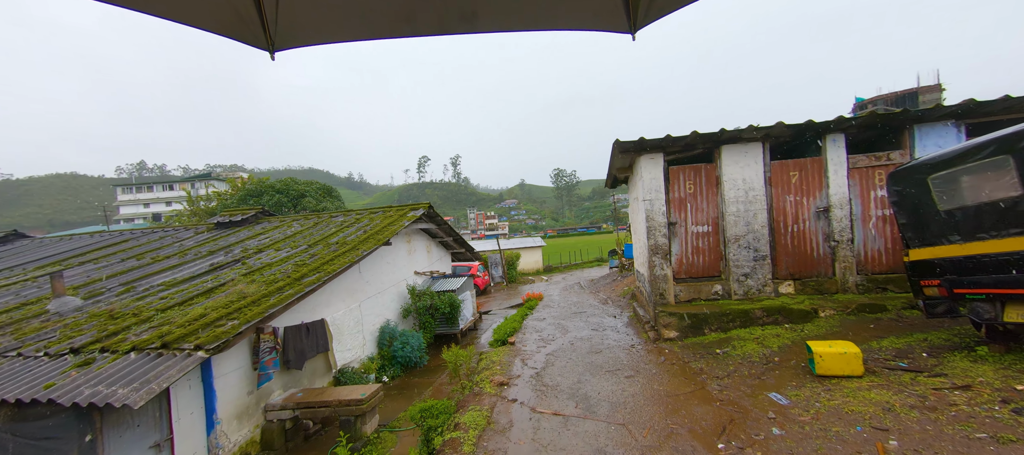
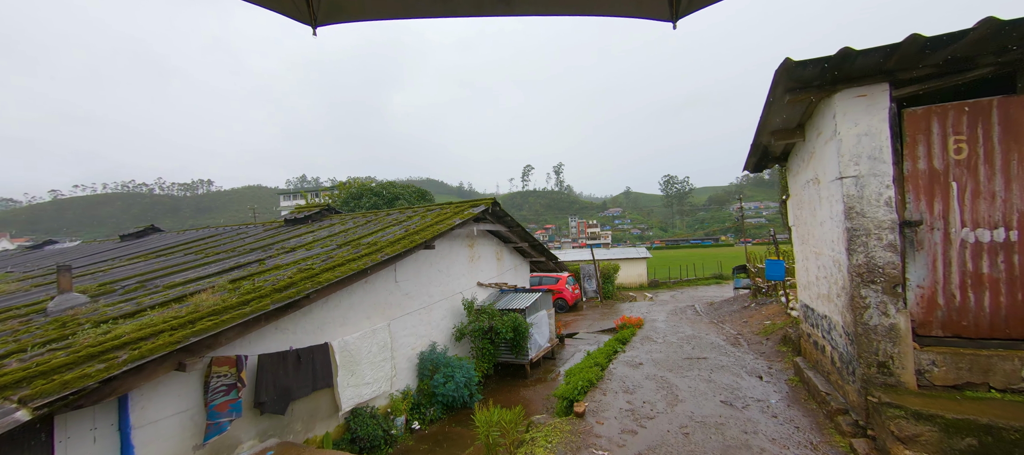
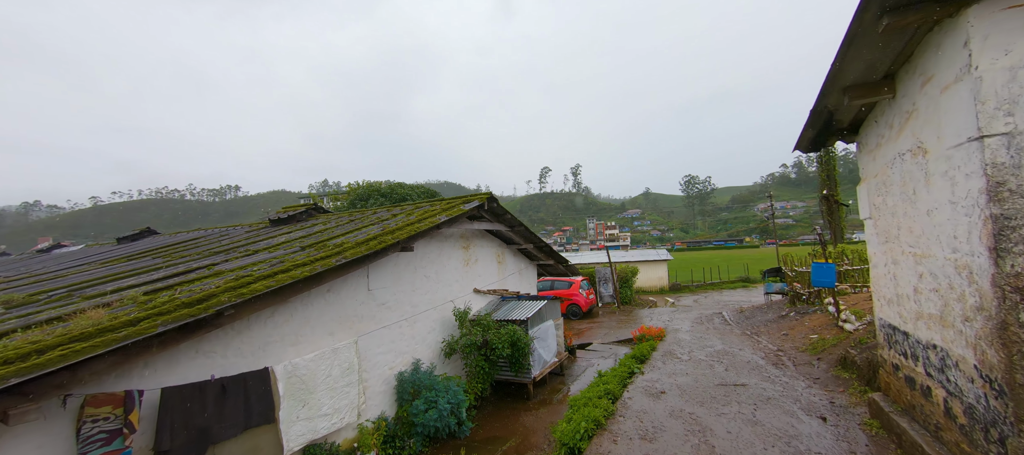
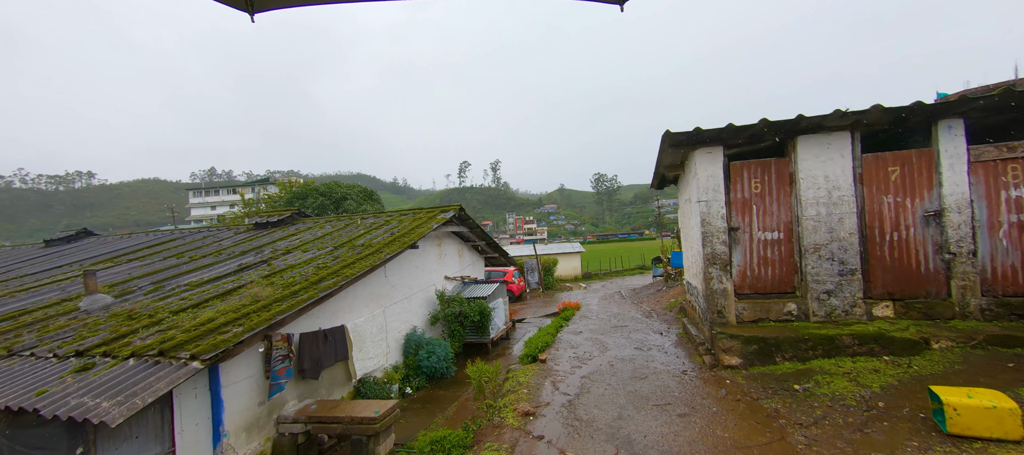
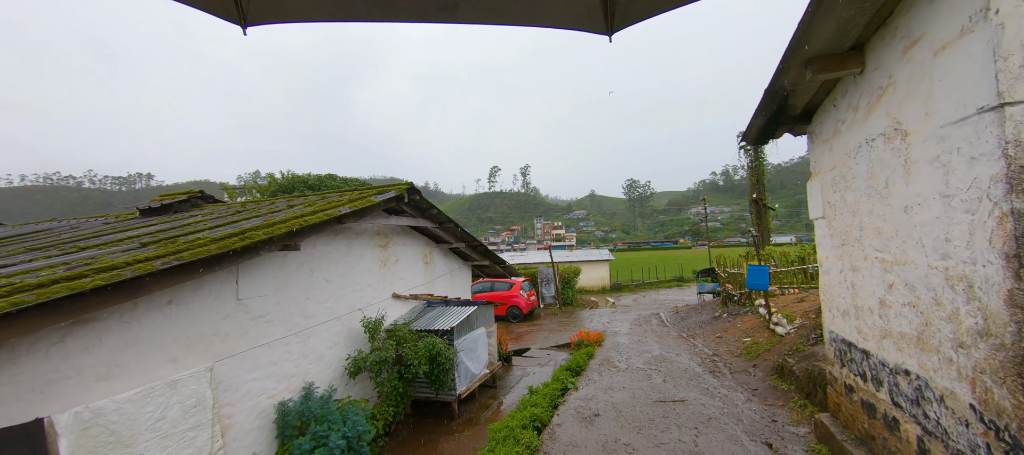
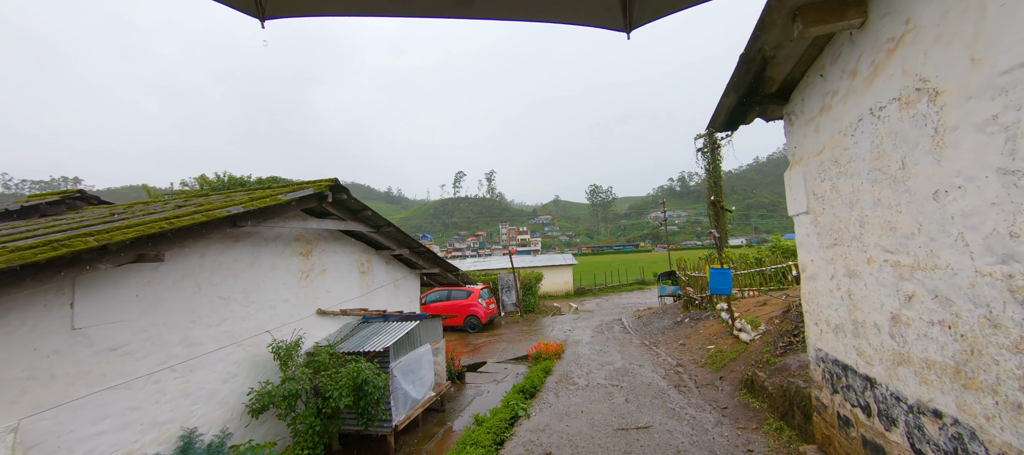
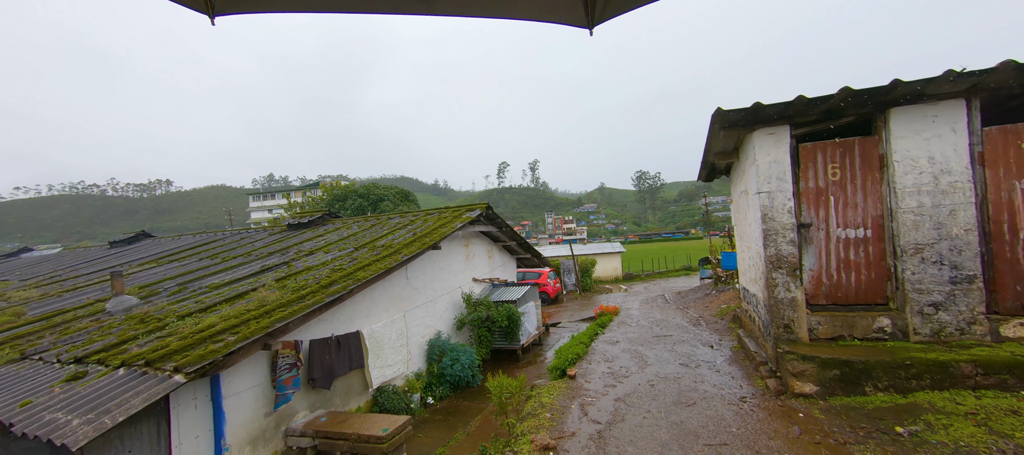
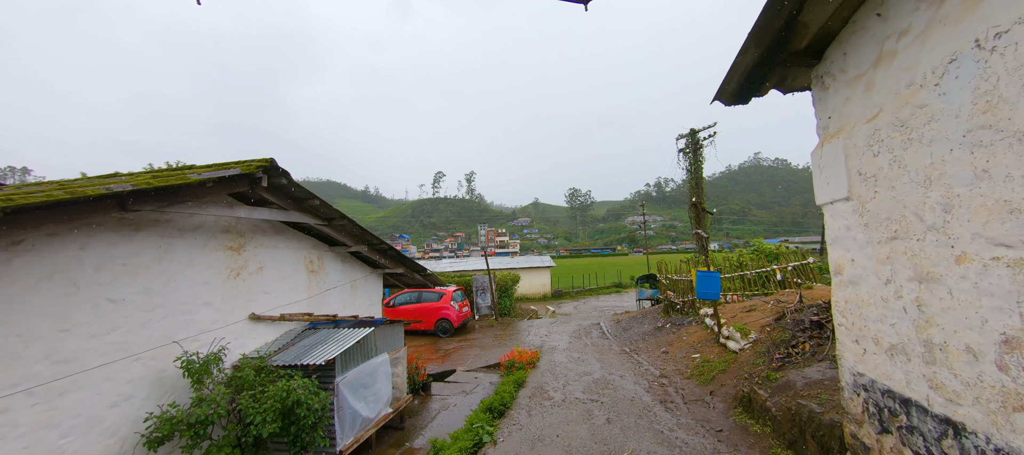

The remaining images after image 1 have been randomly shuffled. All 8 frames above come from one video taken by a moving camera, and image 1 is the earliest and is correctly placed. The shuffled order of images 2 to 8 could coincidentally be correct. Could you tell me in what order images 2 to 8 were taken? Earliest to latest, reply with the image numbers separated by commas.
4, 7, 2, 3, 5, 6, 8
